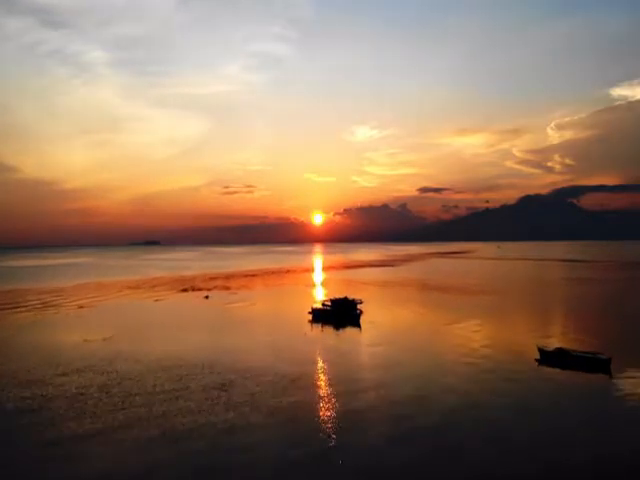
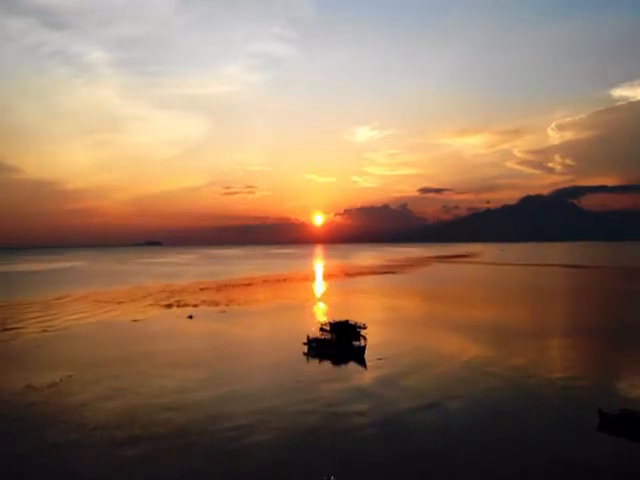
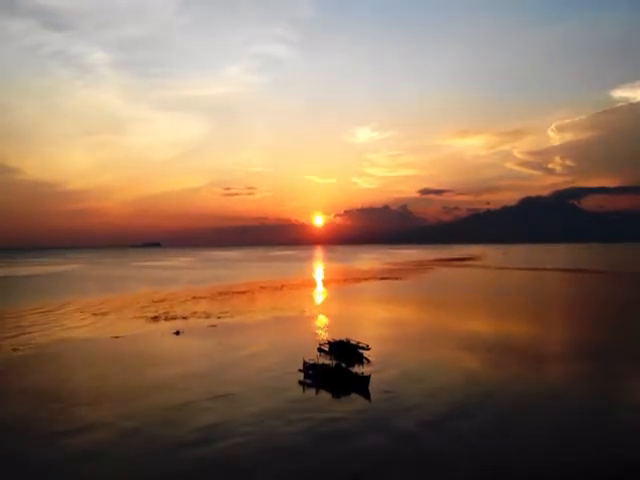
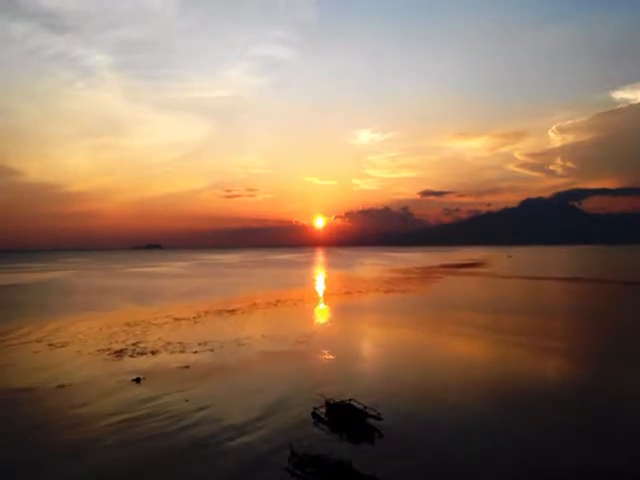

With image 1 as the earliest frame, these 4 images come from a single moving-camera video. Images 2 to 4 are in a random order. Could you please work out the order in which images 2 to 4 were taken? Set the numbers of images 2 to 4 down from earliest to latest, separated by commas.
2, 3, 4
